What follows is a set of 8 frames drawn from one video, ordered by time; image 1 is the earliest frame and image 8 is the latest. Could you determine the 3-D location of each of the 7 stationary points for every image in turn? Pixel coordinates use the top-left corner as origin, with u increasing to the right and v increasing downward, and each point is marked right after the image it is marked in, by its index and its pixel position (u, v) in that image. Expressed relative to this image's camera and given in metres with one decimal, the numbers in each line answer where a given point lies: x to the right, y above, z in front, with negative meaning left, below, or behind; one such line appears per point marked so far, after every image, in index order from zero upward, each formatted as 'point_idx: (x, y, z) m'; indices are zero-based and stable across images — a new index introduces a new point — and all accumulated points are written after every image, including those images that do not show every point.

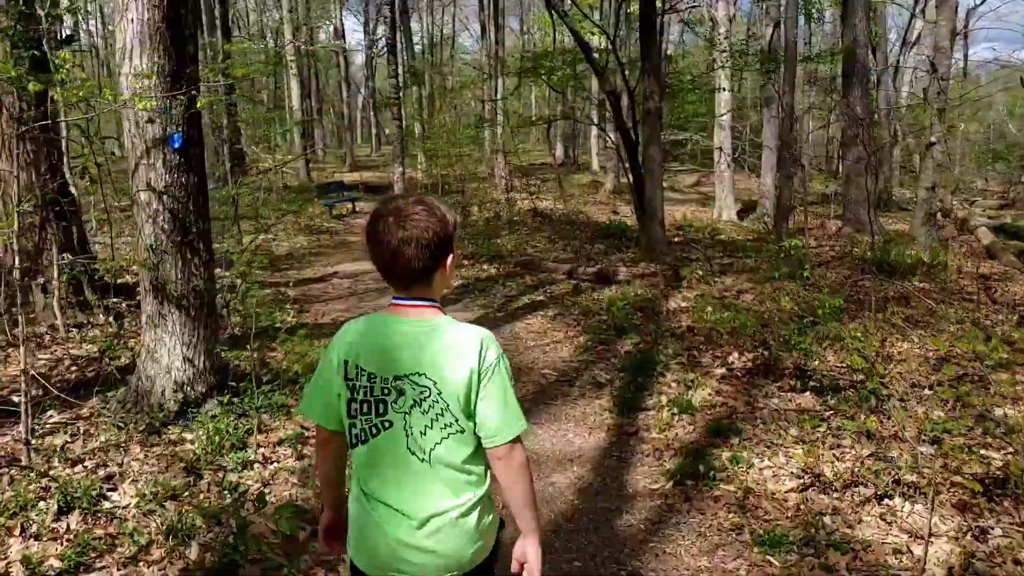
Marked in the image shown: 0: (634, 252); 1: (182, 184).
0: (+1.7, +0.5, +10.9) m
1: (-1.6, +0.5, +3.8) m
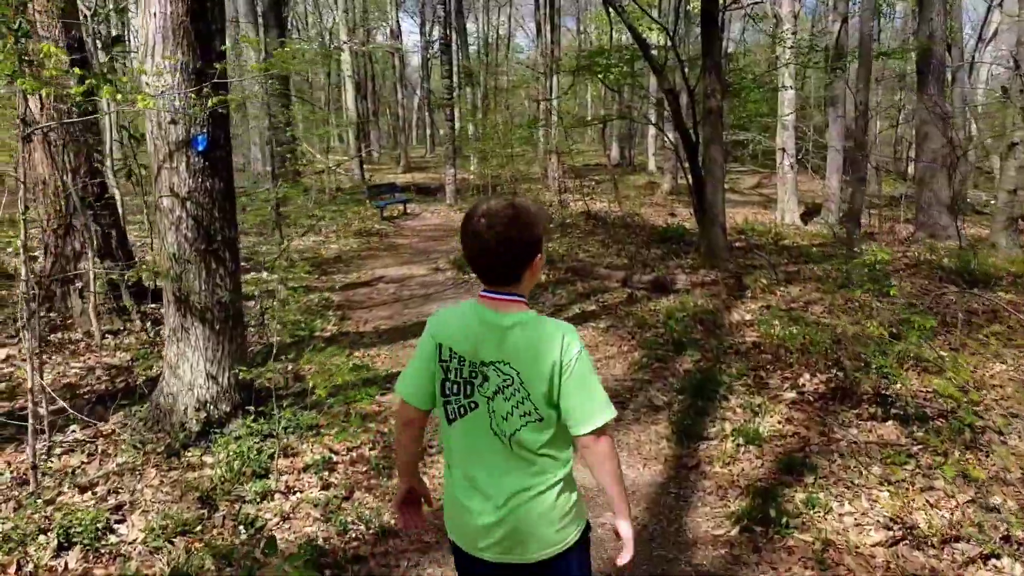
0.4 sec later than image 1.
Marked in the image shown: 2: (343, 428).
0: (+2.4, +0.4, +10.4) m
1: (-1.4, +0.4, +3.5) m
2: (-0.8, -0.7, +3.9) m
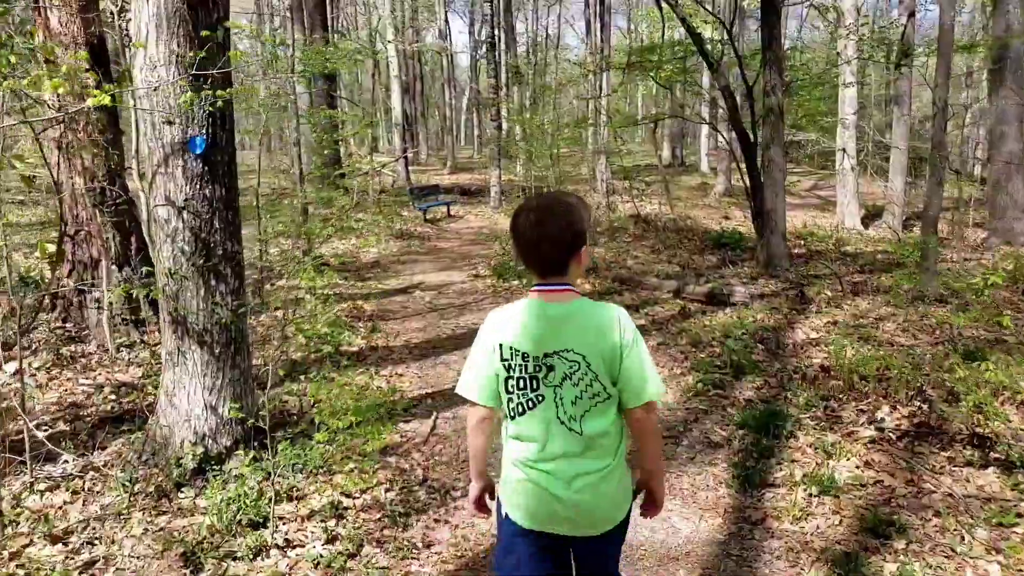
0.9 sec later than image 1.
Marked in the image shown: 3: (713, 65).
0: (+2.9, +0.3, +9.7) m
1: (-1.2, +0.4, +3.1) m
2: (-0.7, -0.8, +3.5) m
3: (+2.5, +2.8, +9.9) m
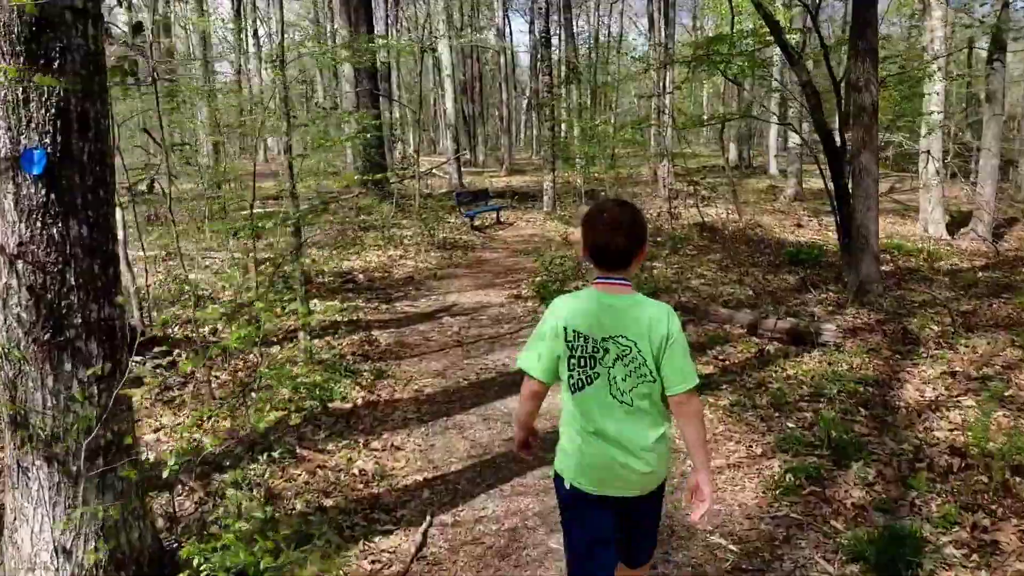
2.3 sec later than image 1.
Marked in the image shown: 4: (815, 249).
0: (+3.4, 0.0, +8.4) m
1: (-1.2, +0.1, +2.1) m
2: (-0.7, -1.0, +2.4) m
3: (+3.0, +2.5, +8.6) m
4: (+4.3, +0.5, +11.3) m
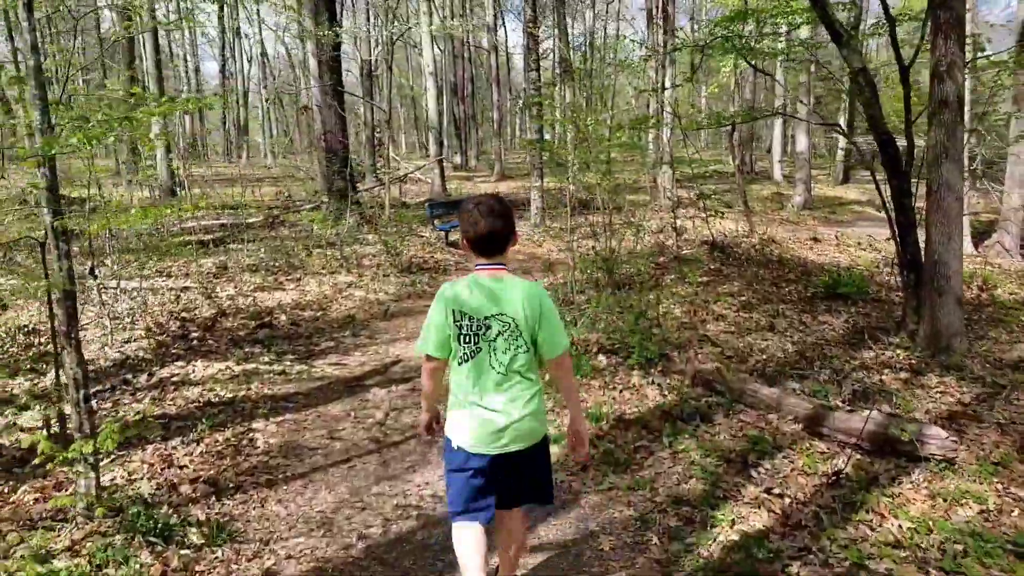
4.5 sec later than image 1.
0: (+3.1, -0.4, +6.3) m
1: (-1.5, -0.3, 0.0) m
2: (-0.9, -1.4, +0.3) m
3: (+2.7, +2.1, +6.5) m
4: (+4.0, +0.1, +9.2) m
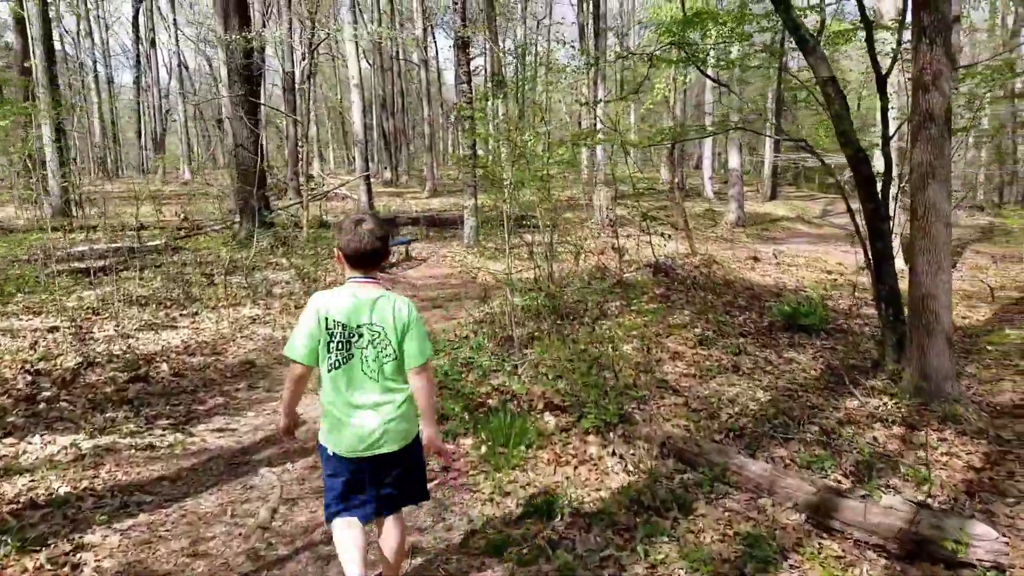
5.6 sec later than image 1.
0: (+2.6, -0.7, +5.6) m
1: (-1.4, -0.4, -1.1) m
2: (-0.9, -1.6, -0.8) m
3: (+2.2, +1.8, +5.8) m
4: (+3.2, -0.2, +8.5) m
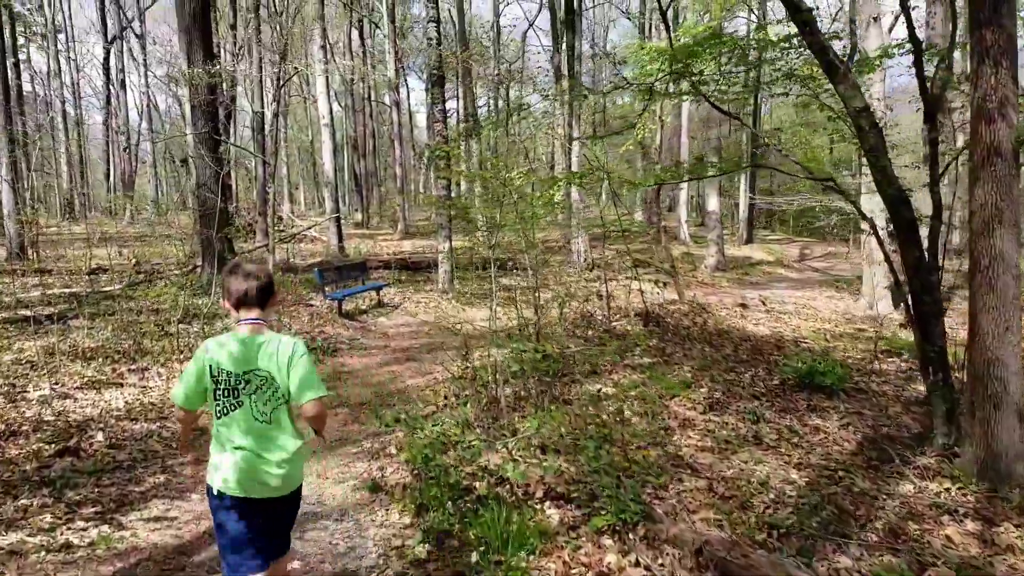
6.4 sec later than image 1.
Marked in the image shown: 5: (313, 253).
0: (+2.6, -1.1, +4.8) m
1: (-1.2, -0.5, -2.0) m
2: (-0.7, -1.6, -1.7) m
3: (+2.1, +1.4, +5.1) m
4: (+3.1, -0.7, +7.8) m
5: (-4.8, +0.8, +19.1) m
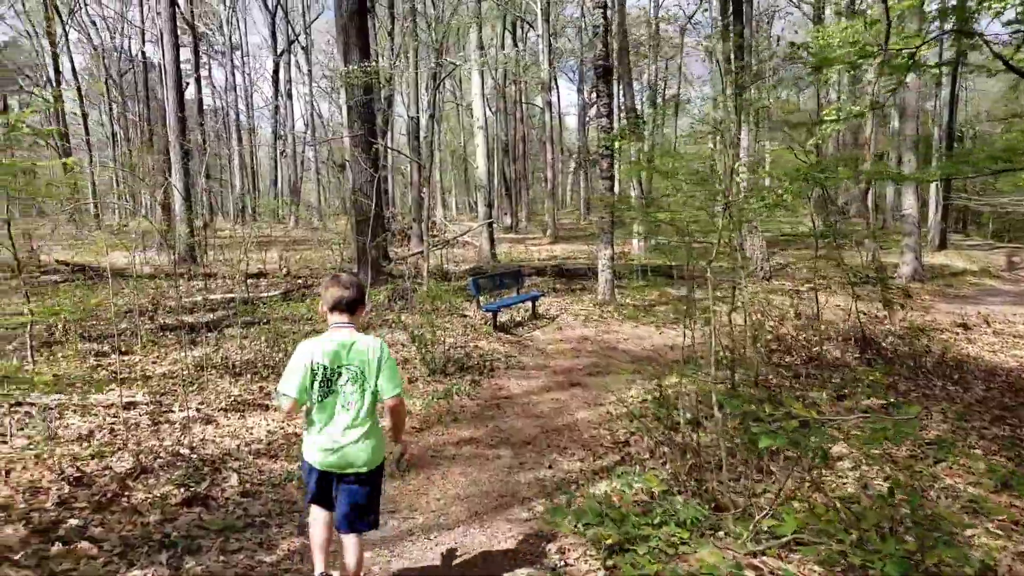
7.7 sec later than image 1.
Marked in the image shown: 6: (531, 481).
0: (+3.6, -1.3, +2.9) m
1: (-1.4, -0.6, -3.0) m
2: (-0.9, -1.8, -2.9) m
3: (+3.2, +1.2, +3.3) m
4: (+4.6, -1.0, +5.8) m
5: (-1.1, +0.6, +18.4) m
6: (+0.1, -1.4, +5.7) m
